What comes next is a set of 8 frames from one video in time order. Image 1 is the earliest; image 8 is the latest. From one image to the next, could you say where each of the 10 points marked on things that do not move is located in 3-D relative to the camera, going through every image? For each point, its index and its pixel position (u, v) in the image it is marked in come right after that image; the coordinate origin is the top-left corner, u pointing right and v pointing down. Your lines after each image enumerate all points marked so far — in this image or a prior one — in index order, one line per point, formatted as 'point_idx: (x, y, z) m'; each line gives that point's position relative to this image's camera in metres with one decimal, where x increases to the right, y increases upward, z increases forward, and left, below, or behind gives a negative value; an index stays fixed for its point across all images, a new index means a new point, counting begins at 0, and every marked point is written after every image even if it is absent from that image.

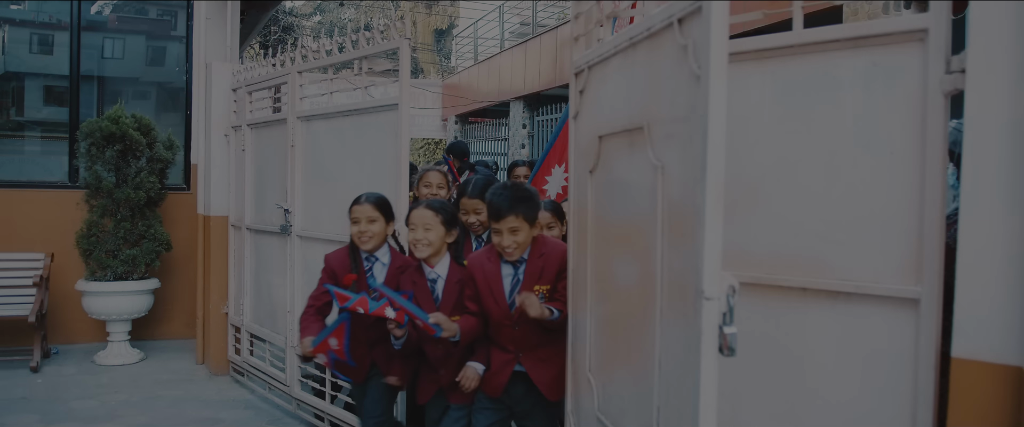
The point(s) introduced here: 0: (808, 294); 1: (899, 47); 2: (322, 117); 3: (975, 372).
0: (+0.9, -0.2, +2.1) m
1: (+1.0, +0.5, +2.0) m
2: (-1.1, +0.6, +4.4) m
3: (+1.1, -0.4, +1.8) m
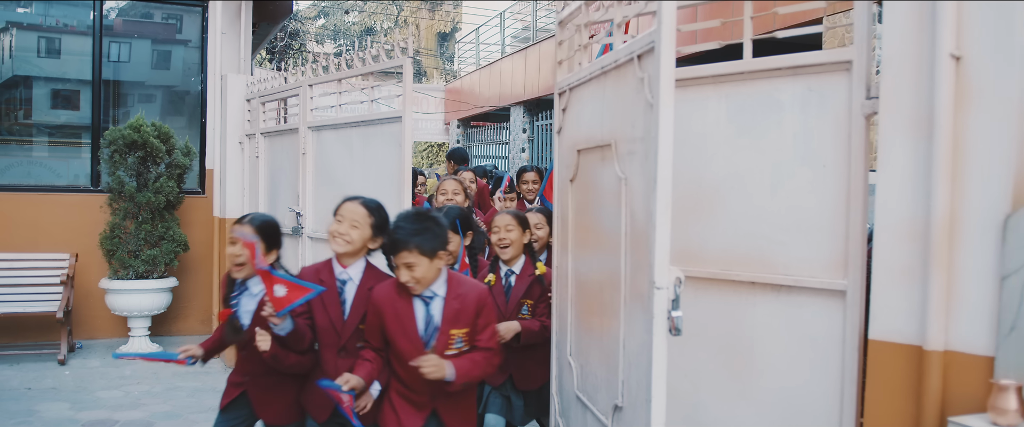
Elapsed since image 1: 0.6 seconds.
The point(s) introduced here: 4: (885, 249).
0: (+0.8, -0.2, +2.4) m
1: (+1.0, +0.4, +2.3) m
2: (-1.2, +0.6, +4.8) m
3: (+1.1, -0.4, +2.1) m
4: (+1.1, -0.1, +2.1) m
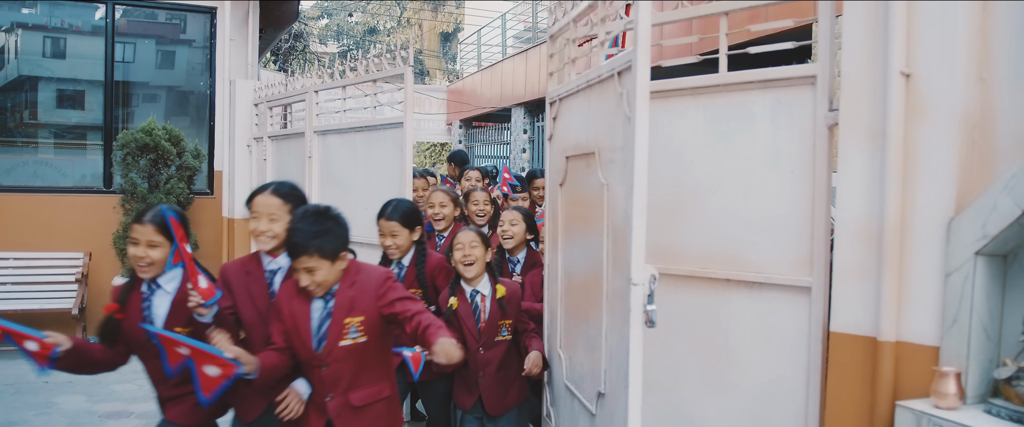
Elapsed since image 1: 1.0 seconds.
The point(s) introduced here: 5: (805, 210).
0: (+0.8, -0.3, +2.6) m
1: (+1.0, +0.4, +2.5) m
2: (-1.2, +0.6, +5.0) m
3: (+1.1, -0.4, +2.3) m
4: (+1.0, -0.1, +2.3) m
5: (+1.0, 0.0, +2.5) m
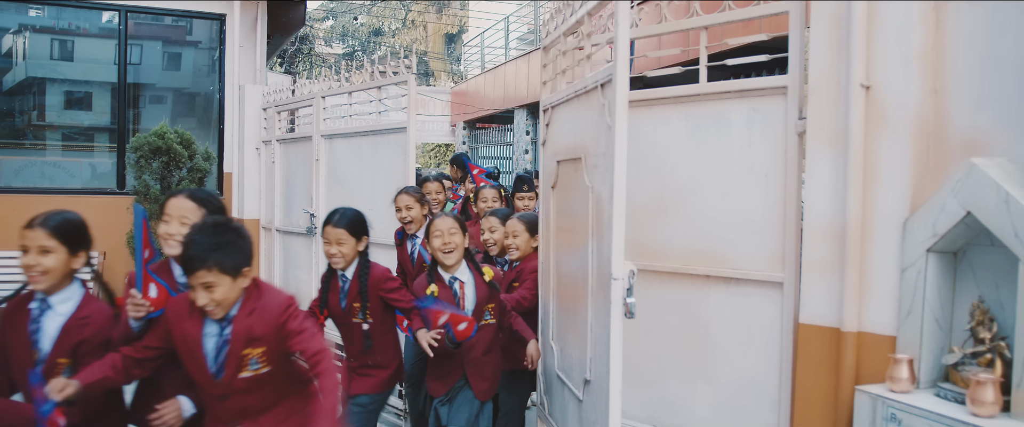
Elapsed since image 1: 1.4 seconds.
0: (+0.8, -0.3, +2.8) m
1: (+1.0, +0.4, +2.7) m
2: (-1.2, +0.5, +5.2) m
3: (+1.0, -0.4, +2.5) m
4: (+1.0, -0.1, +2.5) m
5: (+1.0, 0.0, +2.7) m
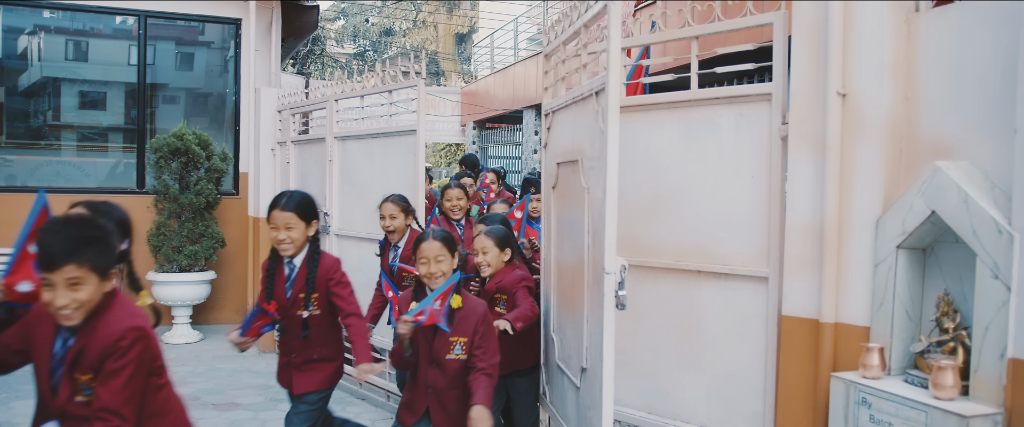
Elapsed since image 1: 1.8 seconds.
0: (+0.8, -0.2, +3.0) m
1: (+1.0, +0.4, +2.9) m
2: (-1.2, +0.6, +5.4) m
3: (+1.0, -0.4, +2.7) m
4: (+1.0, -0.1, +2.7) m
5: (+1.0, 0.0, +2.9) m
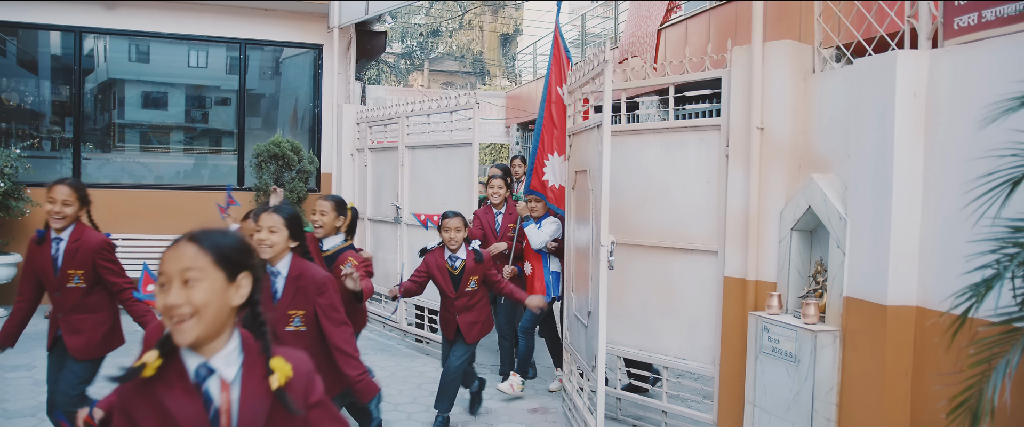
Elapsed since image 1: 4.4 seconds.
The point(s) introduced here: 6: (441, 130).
0: (+1.0, -0.2, +4.3) m
1: (+1.1, +0.5, +4.2) m
2: (-0.8, +0.6, +6.8) m
3: (+1.2, -0.4, +4.0) m
4: (+1.2, -0.1, +4.0) m
5: (+1.2, 0.0, +4.2) m
6: (-0.6, +0.8, +6.7) m
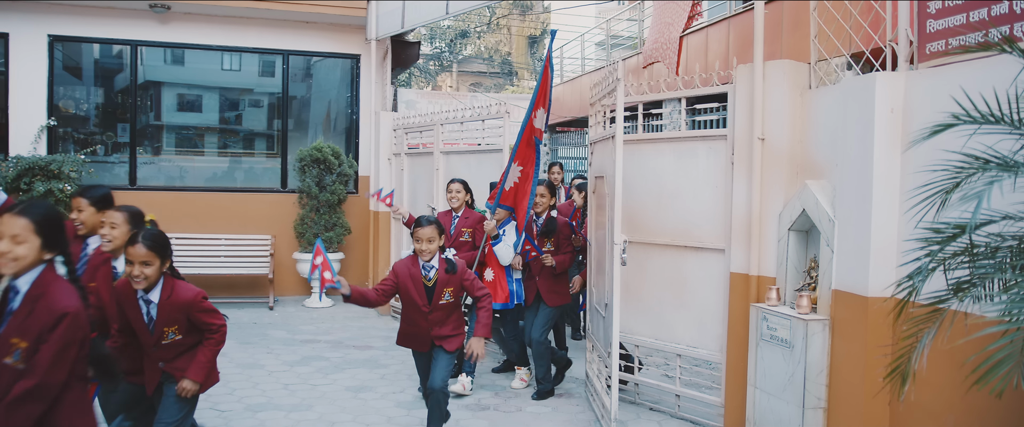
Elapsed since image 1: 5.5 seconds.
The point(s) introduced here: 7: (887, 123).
0: (+1.1, -0.2, +4.8) m
1: (+1.3, +0.5, +4.6) m
2: (-0.6, +0.6, +7.3) m
3: (+1.4, -0.4, +4.4) m
4: (+1.3, -0.1, +4.4) m
5: (+1.3, 0.0, +4.6) m
6: (-0.4, +0.8, +7.2) m
7: (+1.8, +0.4, +3.5) m
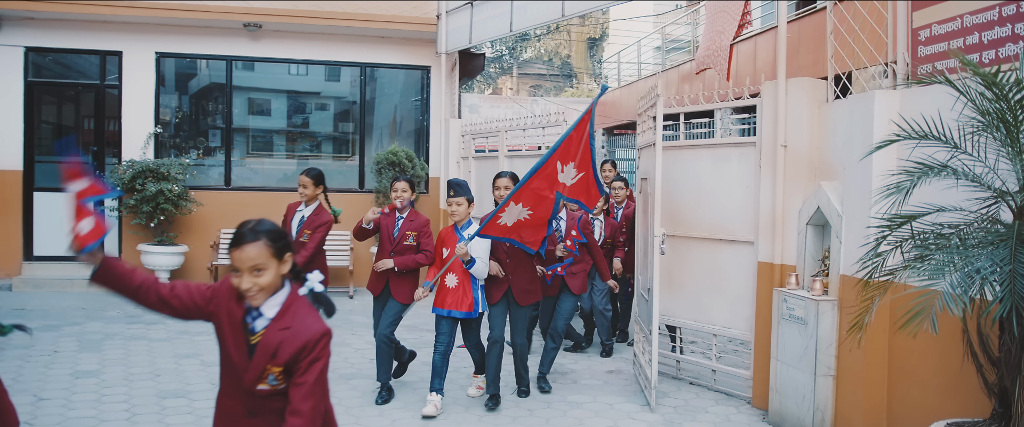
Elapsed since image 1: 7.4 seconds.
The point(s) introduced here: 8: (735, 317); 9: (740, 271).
0: (+1.5, -0.2, +5.5) m
1: (+1.7, +0.5, +5.3) m
2: (+0.1, +0.6, +8.1) m
3: (+1.7, -0.4, +5.1) m
4: (+1.7, -0.1, +5.1) m
5: (+1.7, +0.1, +5.3) m
6: (+0.2, +0.8, +8.0) m
7: (+2.1, +0.5, +4.1) m
8: (+1.6, -0.8, +5.4) m
9: (+1.6, -0.4, +5.4) m
